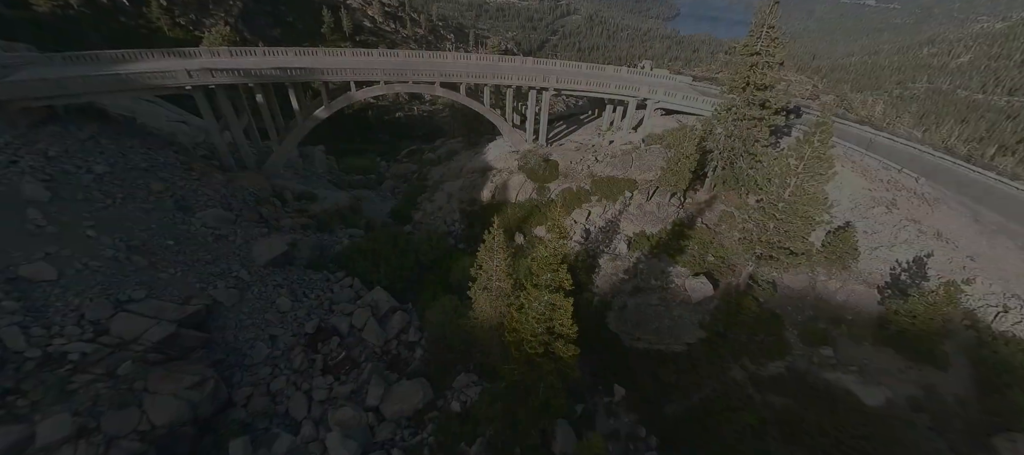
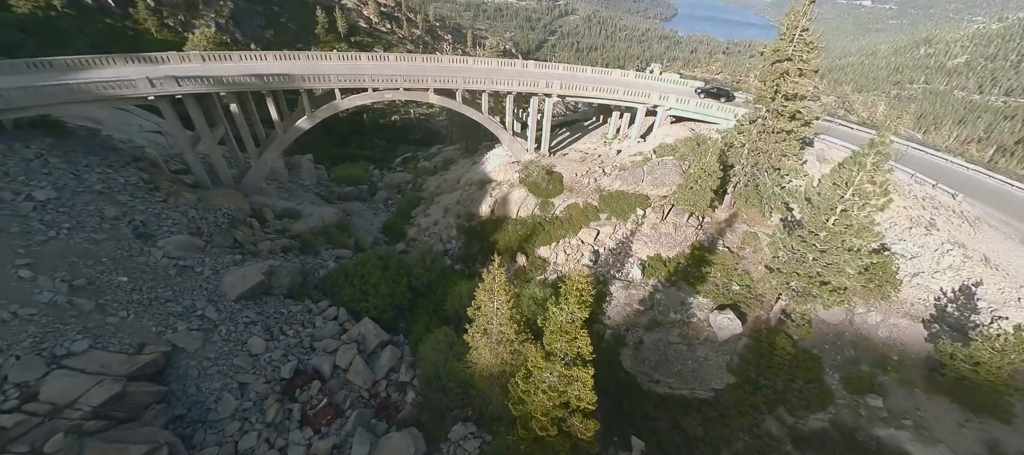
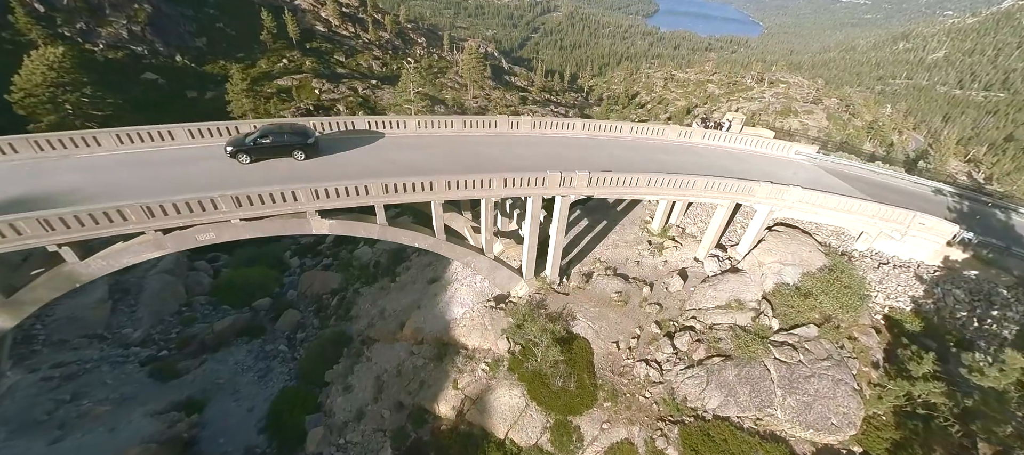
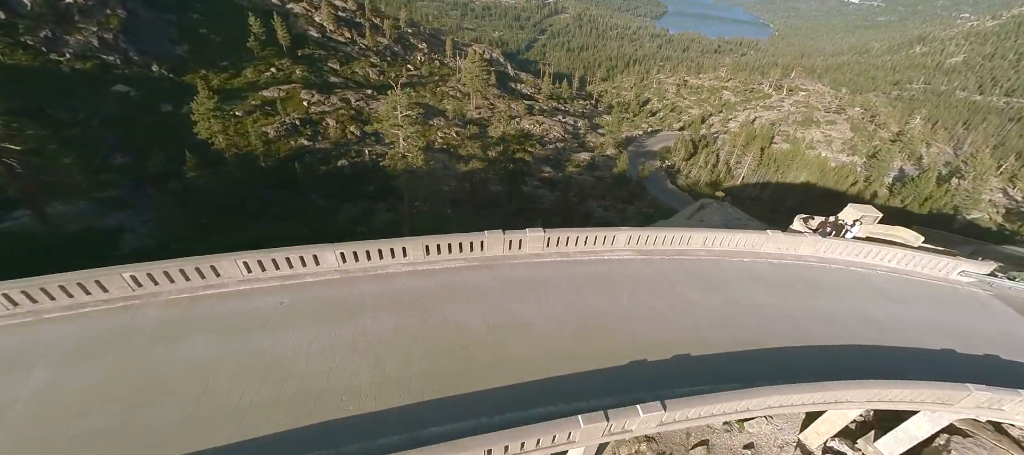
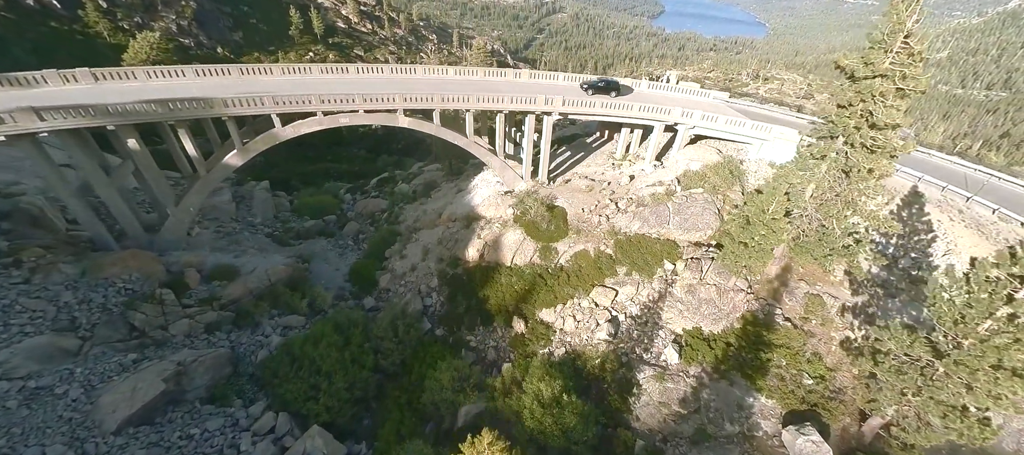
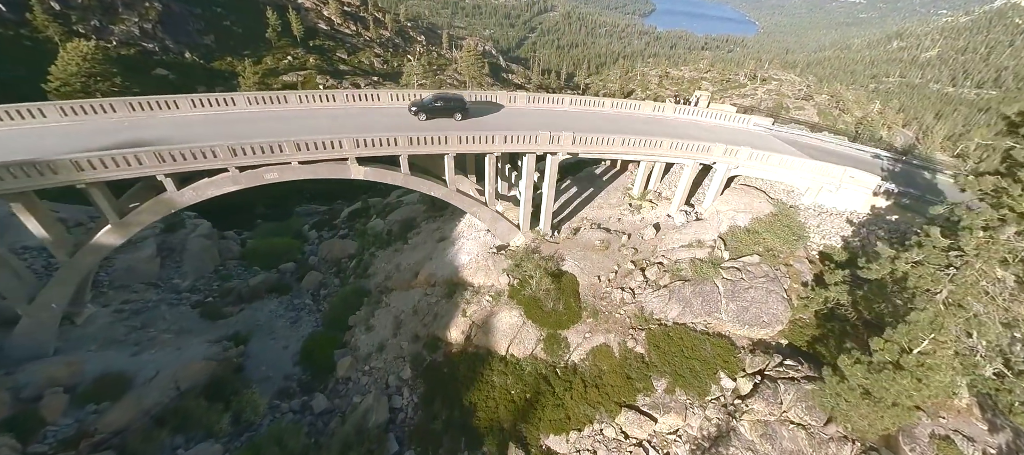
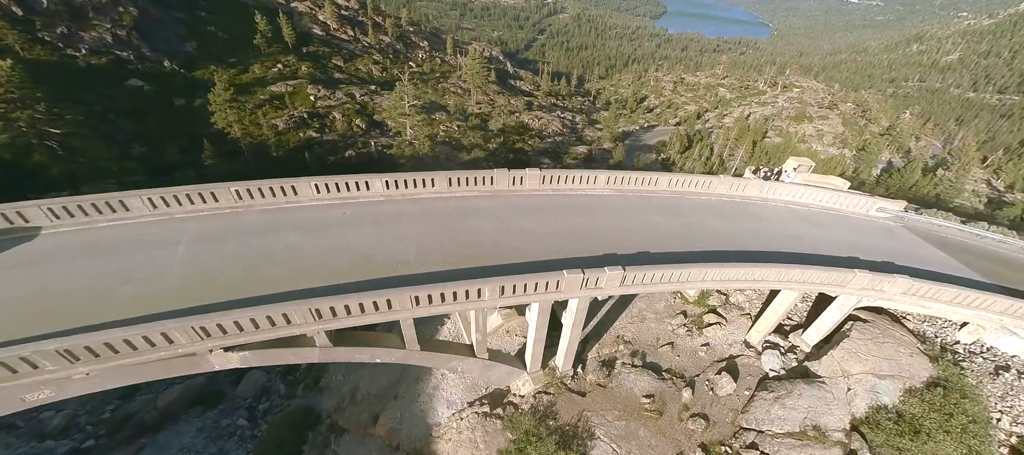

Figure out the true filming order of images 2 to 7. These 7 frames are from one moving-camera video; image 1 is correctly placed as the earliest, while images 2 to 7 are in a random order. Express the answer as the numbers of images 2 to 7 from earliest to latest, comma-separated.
2, 5, 6, 3, 7, 4
